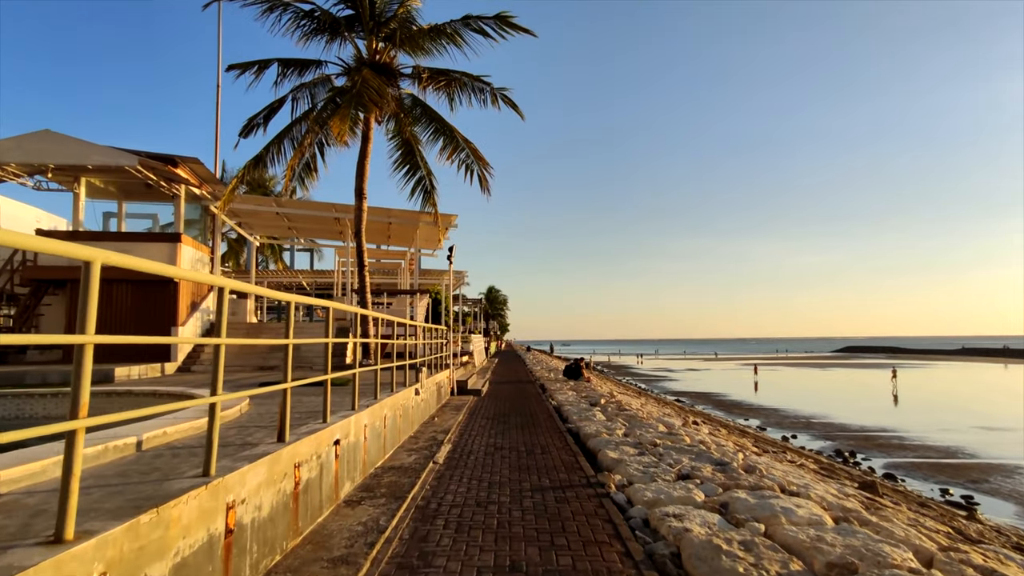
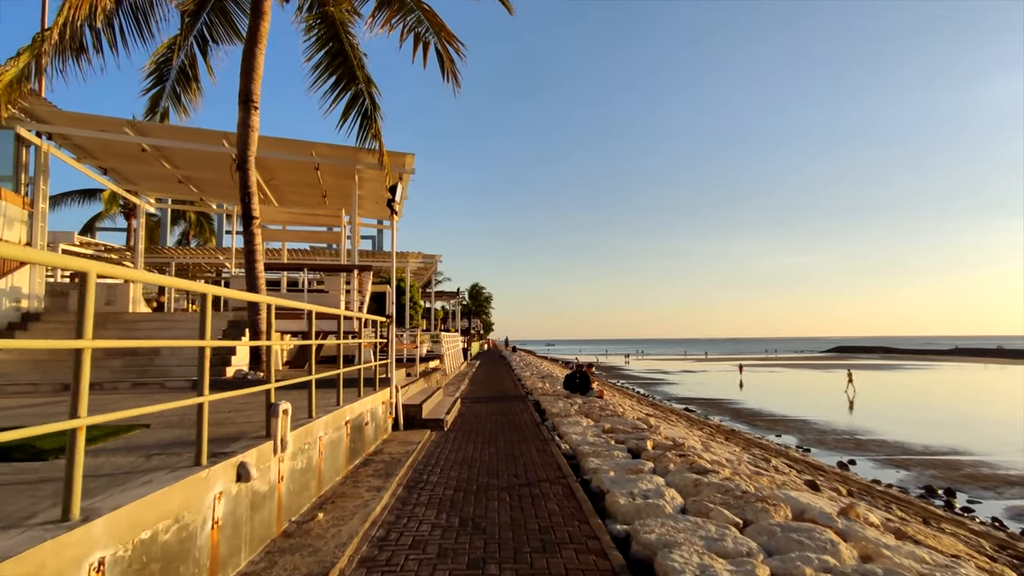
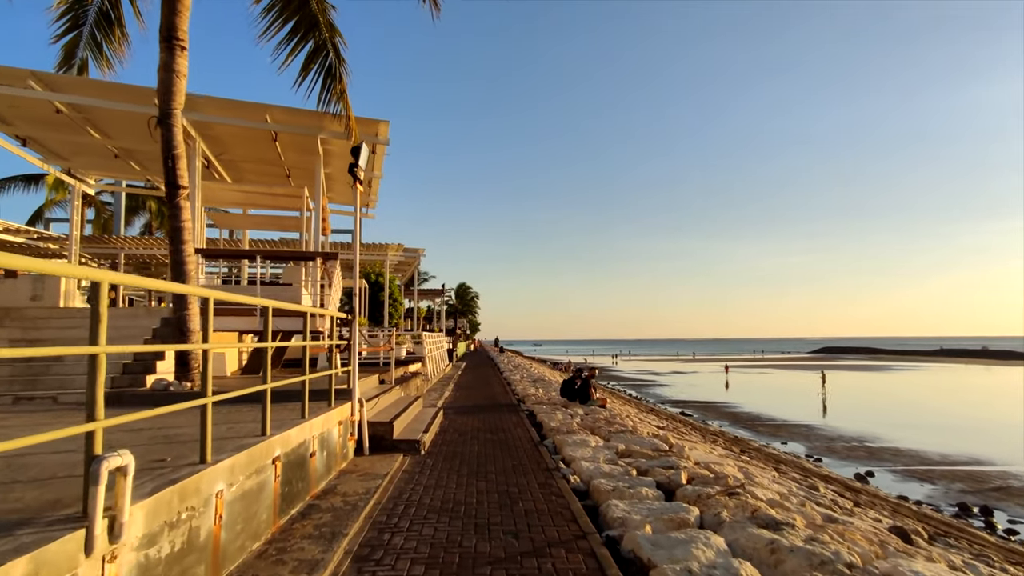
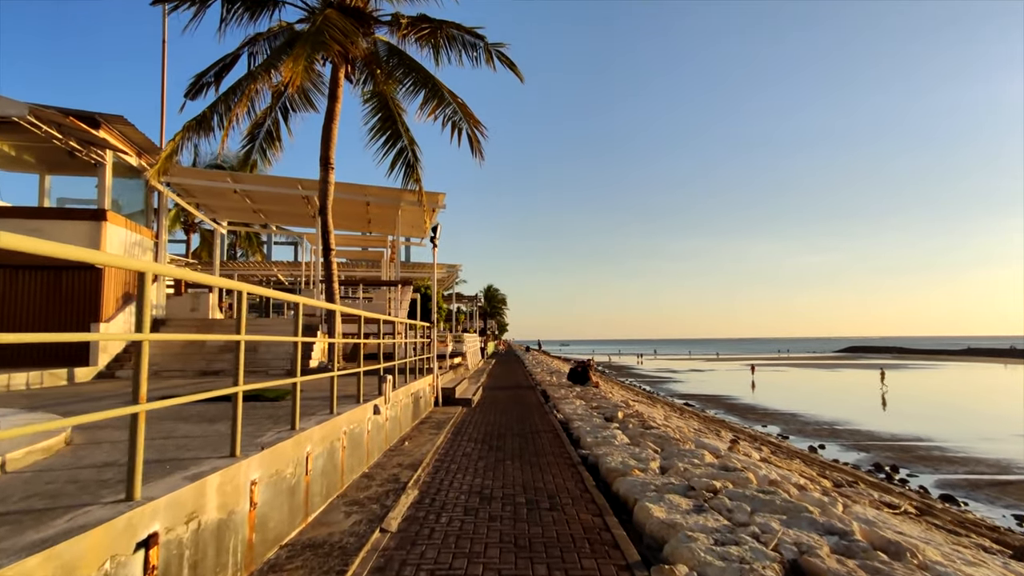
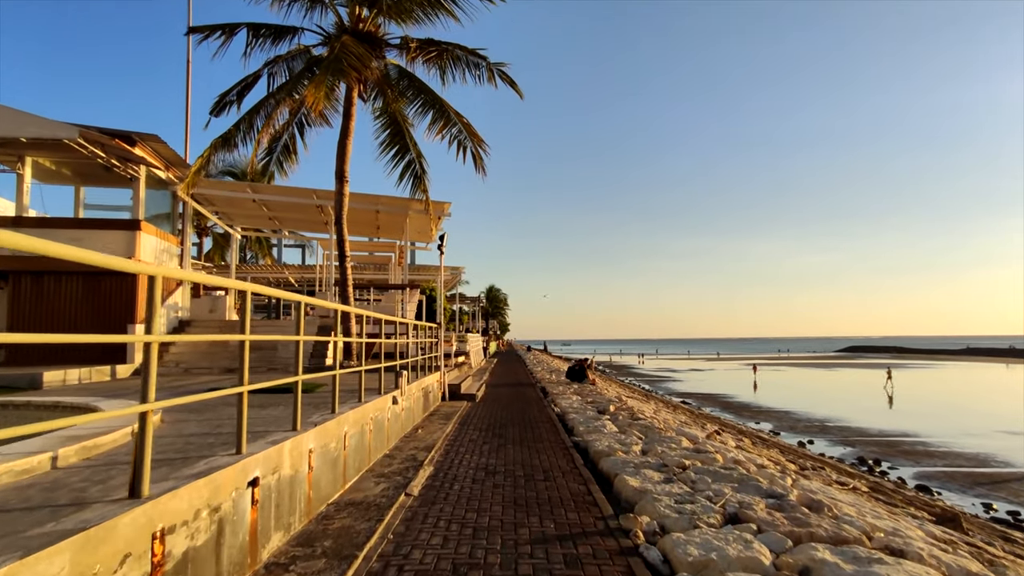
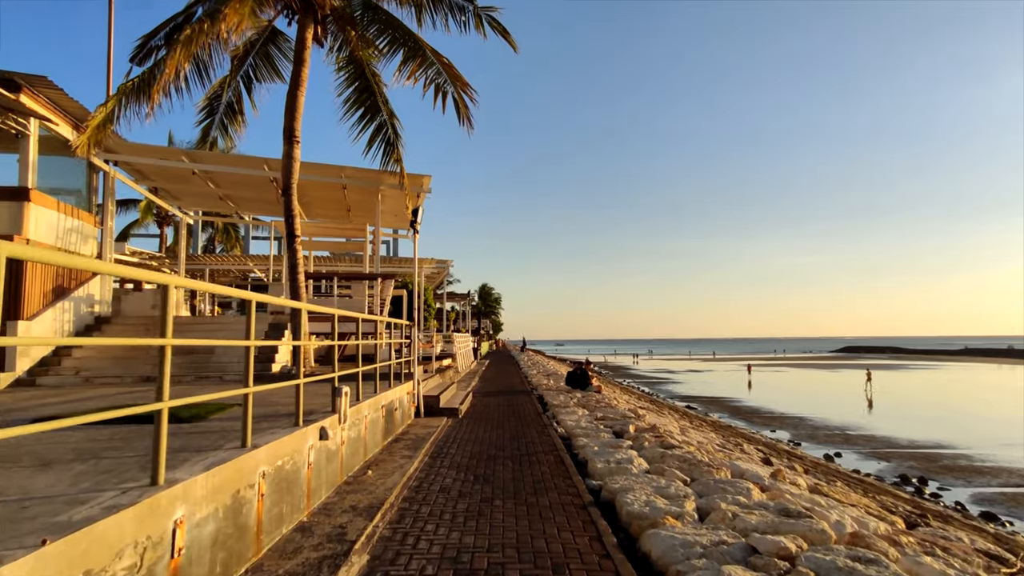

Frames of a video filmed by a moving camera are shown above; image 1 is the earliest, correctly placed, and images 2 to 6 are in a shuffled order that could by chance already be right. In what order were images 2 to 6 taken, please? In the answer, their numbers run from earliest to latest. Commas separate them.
5, 4, 6, 2, 3
